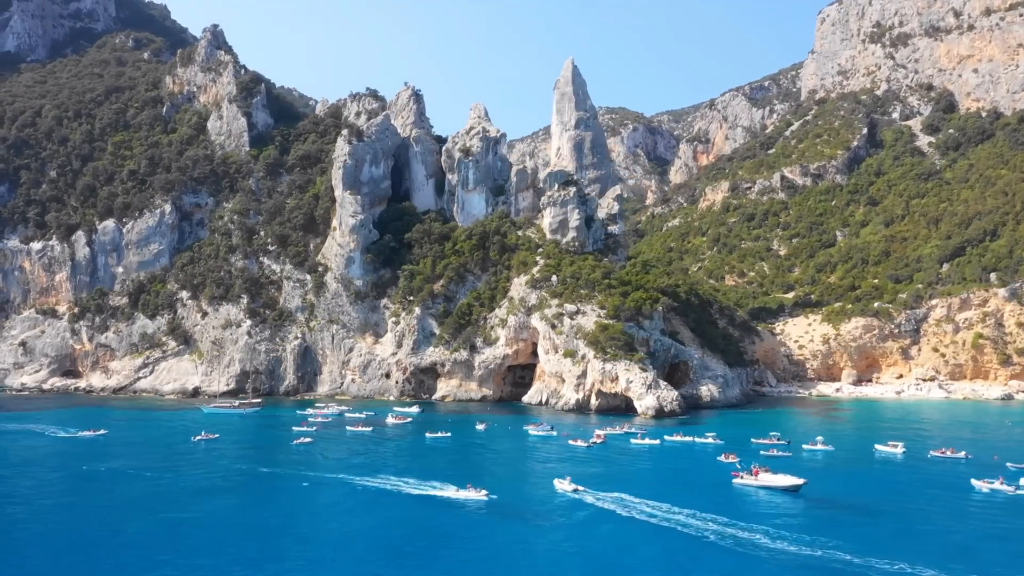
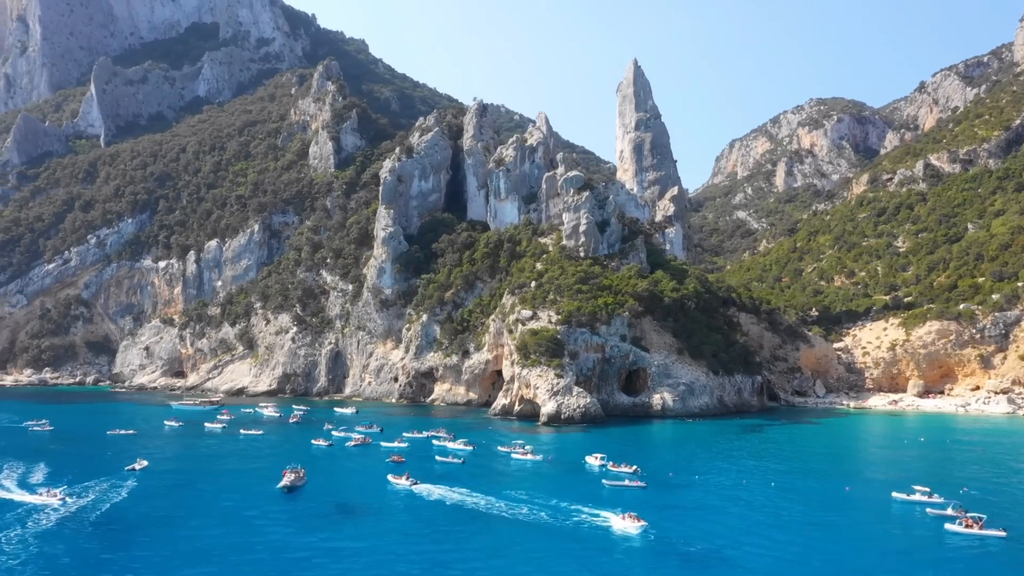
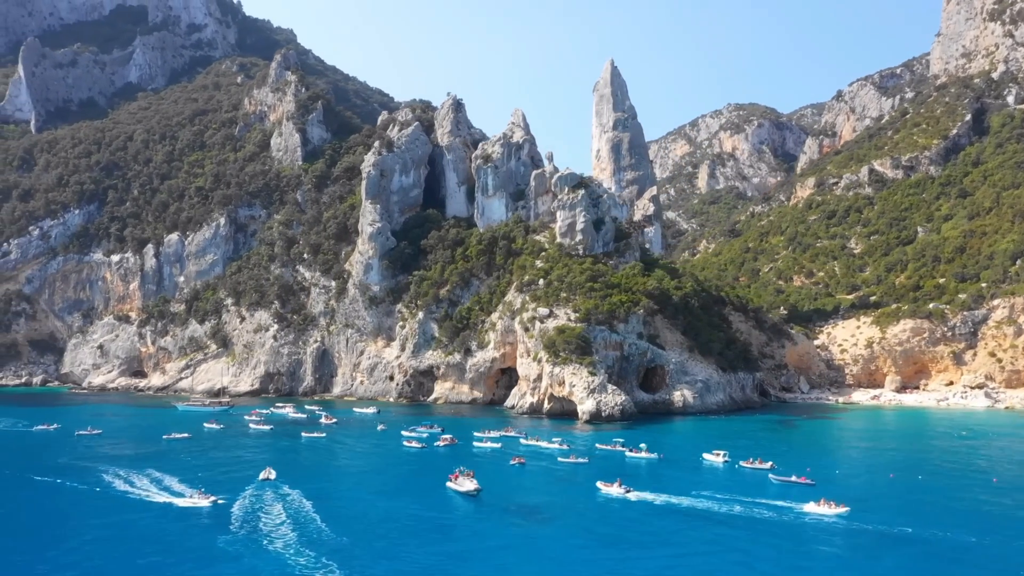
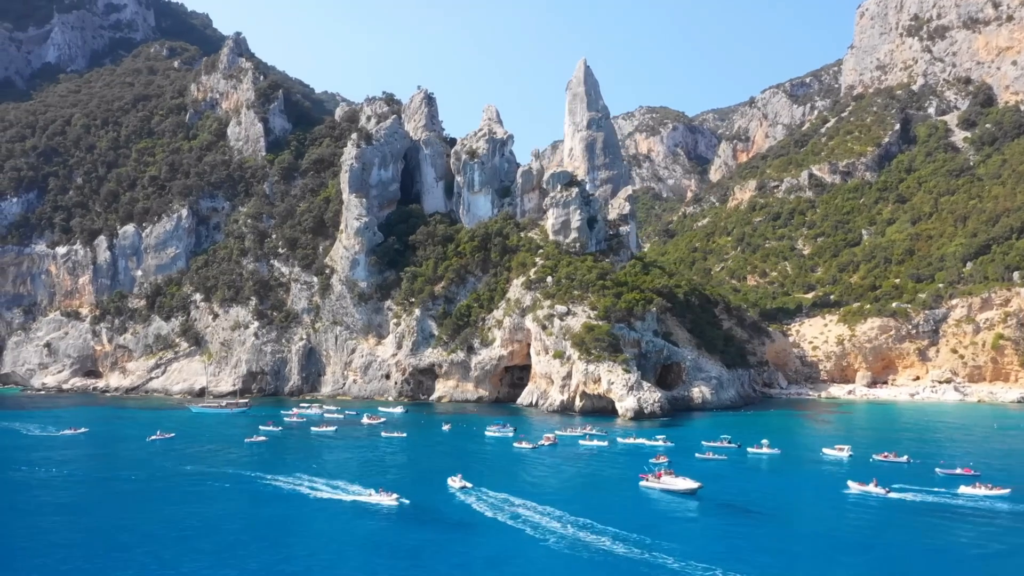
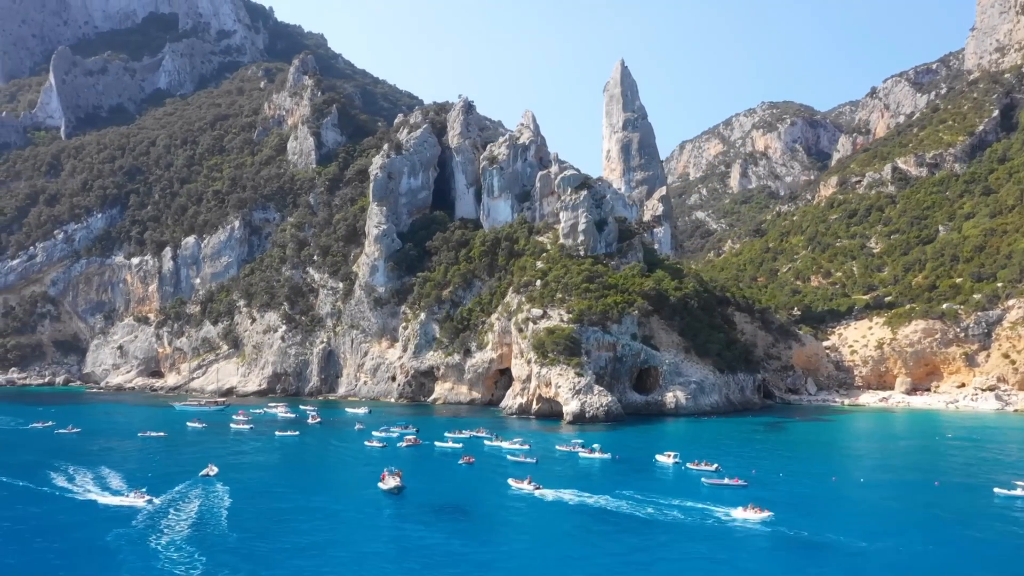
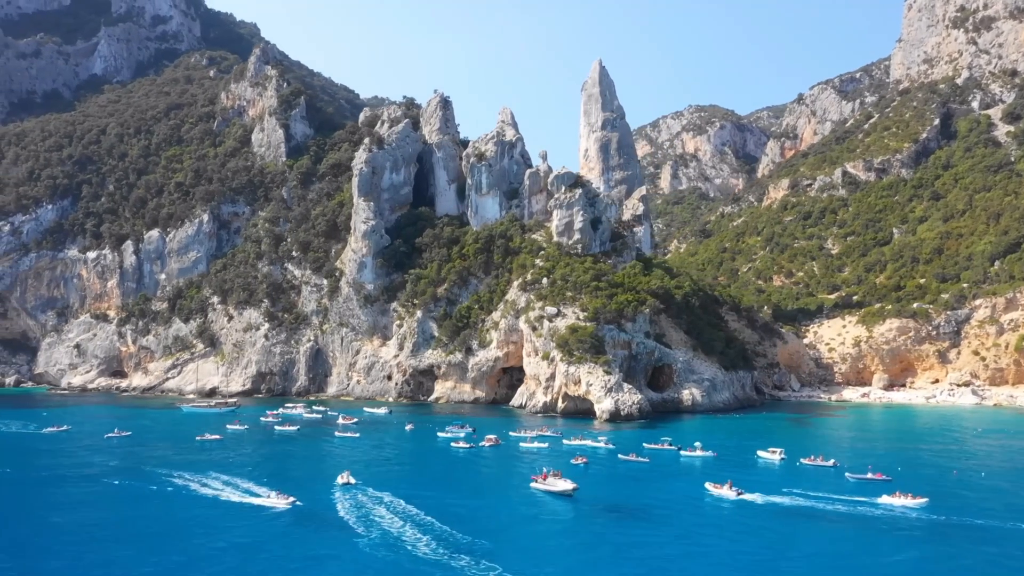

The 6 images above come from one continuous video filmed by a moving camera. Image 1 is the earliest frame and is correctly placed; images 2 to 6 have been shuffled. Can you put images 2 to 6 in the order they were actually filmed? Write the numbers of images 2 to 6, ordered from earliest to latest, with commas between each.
4, 6, 3, 5, 2
